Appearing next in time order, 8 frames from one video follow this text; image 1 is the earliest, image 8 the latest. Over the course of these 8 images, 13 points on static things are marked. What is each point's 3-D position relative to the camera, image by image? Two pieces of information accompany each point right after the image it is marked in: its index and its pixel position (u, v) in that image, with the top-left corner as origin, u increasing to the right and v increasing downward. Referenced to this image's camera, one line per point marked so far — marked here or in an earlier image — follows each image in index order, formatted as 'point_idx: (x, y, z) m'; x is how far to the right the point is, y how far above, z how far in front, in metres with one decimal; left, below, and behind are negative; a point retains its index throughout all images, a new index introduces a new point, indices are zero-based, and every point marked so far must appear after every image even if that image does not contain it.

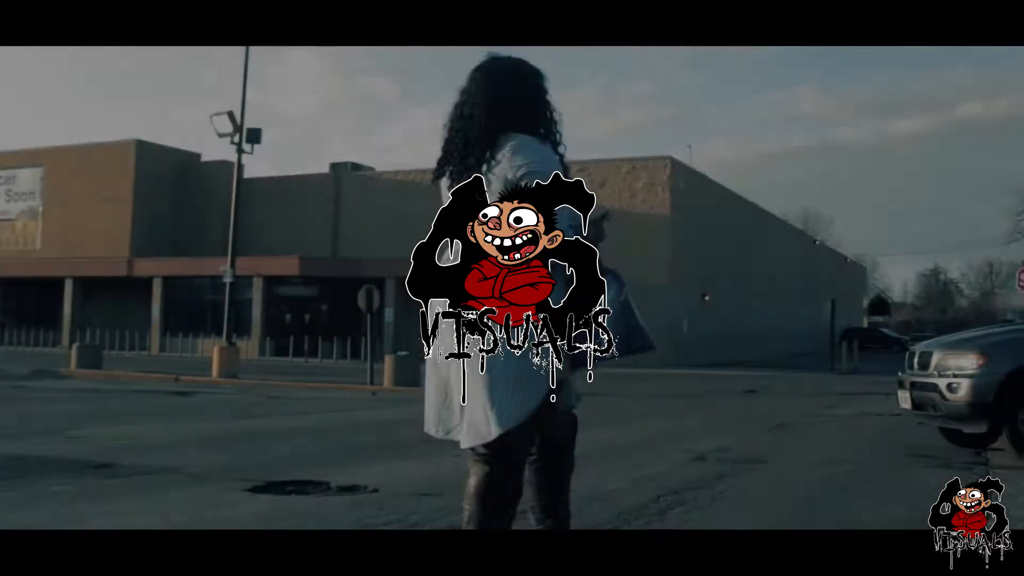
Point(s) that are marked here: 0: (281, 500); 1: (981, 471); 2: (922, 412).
0: (-1.2, -1.1, +6.5) m
1: (+2.9, -1.1, +8.0) m
2: (+2.9, -0.9, +9.0) m
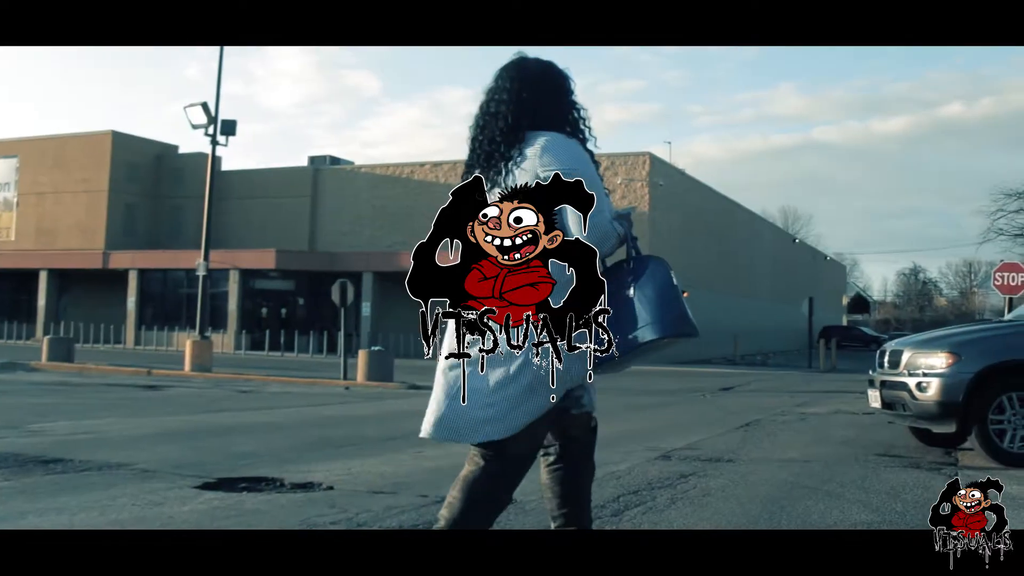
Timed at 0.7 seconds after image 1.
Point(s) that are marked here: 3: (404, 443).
0: (-1.4, -1.0, +6.4) m
1: (+2.7, -1.1, +7.9) m
2: (+2.6, -0.9, +8.9) m
3: (-0.9, -1.2, +10.0) m
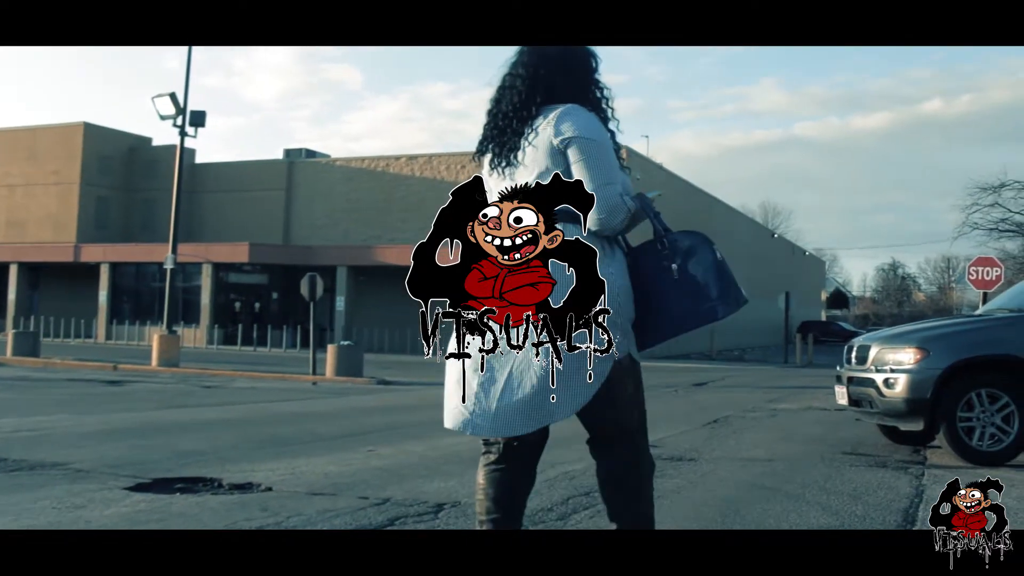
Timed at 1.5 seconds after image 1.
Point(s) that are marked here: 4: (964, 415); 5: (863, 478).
0: (-1.7, -1.0, +6.0) m
1: (+2.4, -1.1, +7.6) m
2: (+2.3, -0.8, +8.6) m
3: (-1.2, -1.2, +9.7) m
4: (+2.8, -0.8, +8.0) m
5: (+1.9, -1.0, +7.0) m
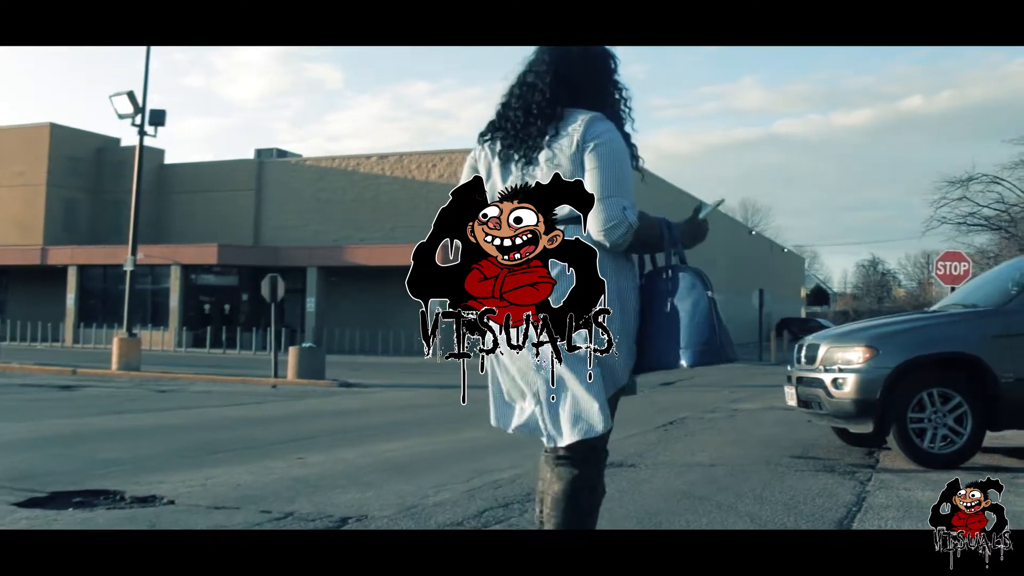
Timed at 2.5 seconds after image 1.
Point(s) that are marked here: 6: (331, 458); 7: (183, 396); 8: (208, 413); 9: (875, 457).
0: (-2.0, -1.0, +5.6) m
1: (+2.0, -1.1, +7.3) m
2: (+1.9, -0.8, +8.3) m
3: (-1.6, -1.2, +9.3) m
4: (+2.4, -0.8, +7.7) m
5: (+1.5, -1.0, +6.7) m
6: (-1.2, -1.1, +8.6) m
7: (-4.7, -1.5, +18.3) m
8: (-3.5, -1.4, +14.6) m
9: (+2.3, -1.1, +8.2) m
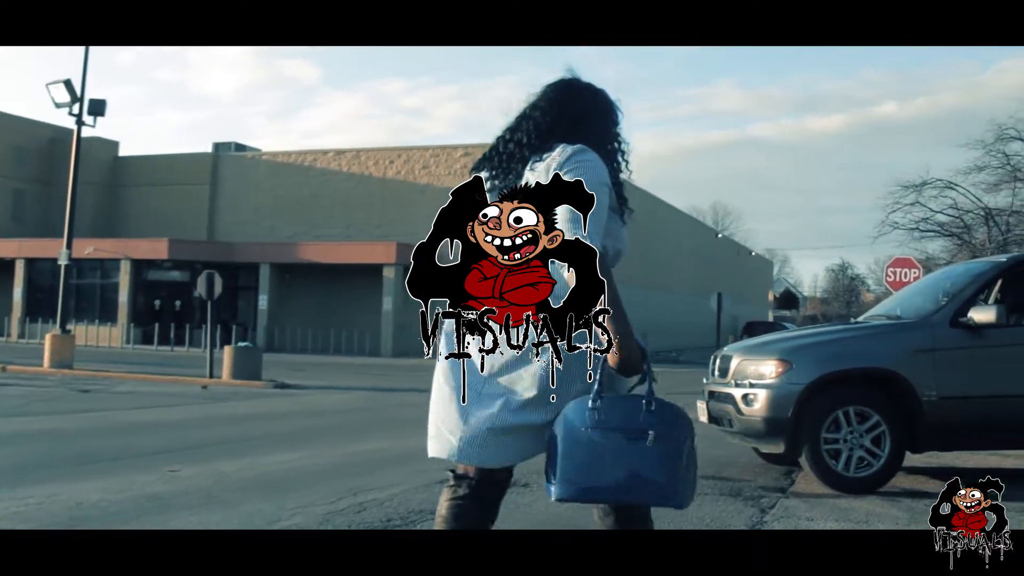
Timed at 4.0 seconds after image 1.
0: (-2.7, -1.0, +5.0) m
1: (+1.3, -1.1, +6.7) m
2: (+1.3, -0.8, +7.7) m
3: (-2.3, -1.2, +8.7) m
4: (+1.8, -0.8, +7.1) m
5: (+0.9, -1.1, +6.1) m
6: (-1.9, -1.1, +7.9) m
7: (-5.6, -1.5, +17.6) m
8: (-4.3, -1.4, +13.9) m
9: (+1.7, -1.1, +7.6) m
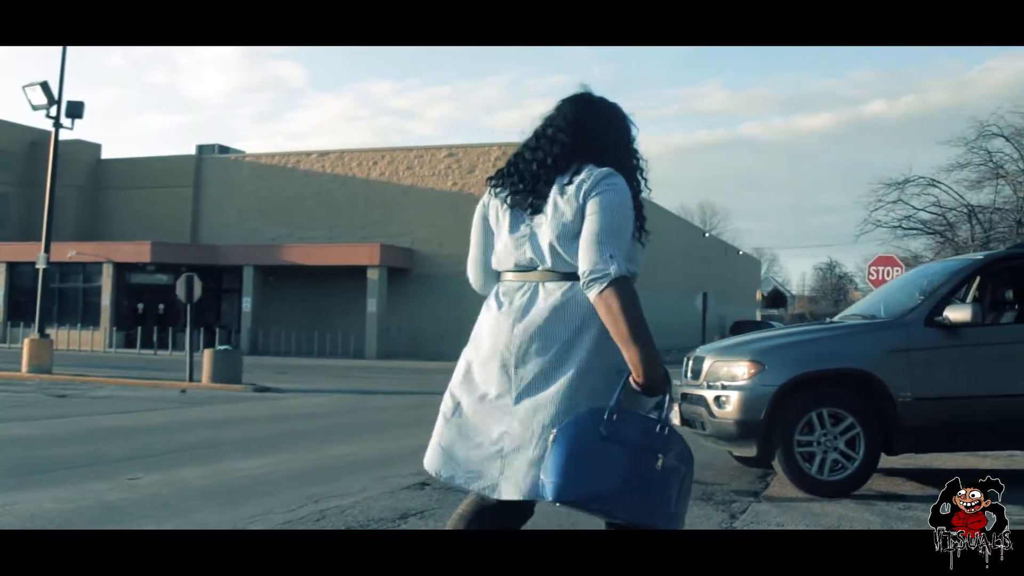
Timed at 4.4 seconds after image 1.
0: (-2.8, -1.0, +4.8) m
1: (+1.2, -1.1, +6.6) m
2: (+1.1, -0.8, +7.6) m
3: (-2.5, -1.2, +8.5) m
4: (+1.6, -0.8, +7.0) m
5: (+0.7, -1.1, +5.9) m
6: (-2.0, -1.1, +7.8) m
7: (-5.8, -1.5, +17.4) m
8: (-4.5, -1.4, +13.7) m
9: (+1.5, -1.1, +7.5) m
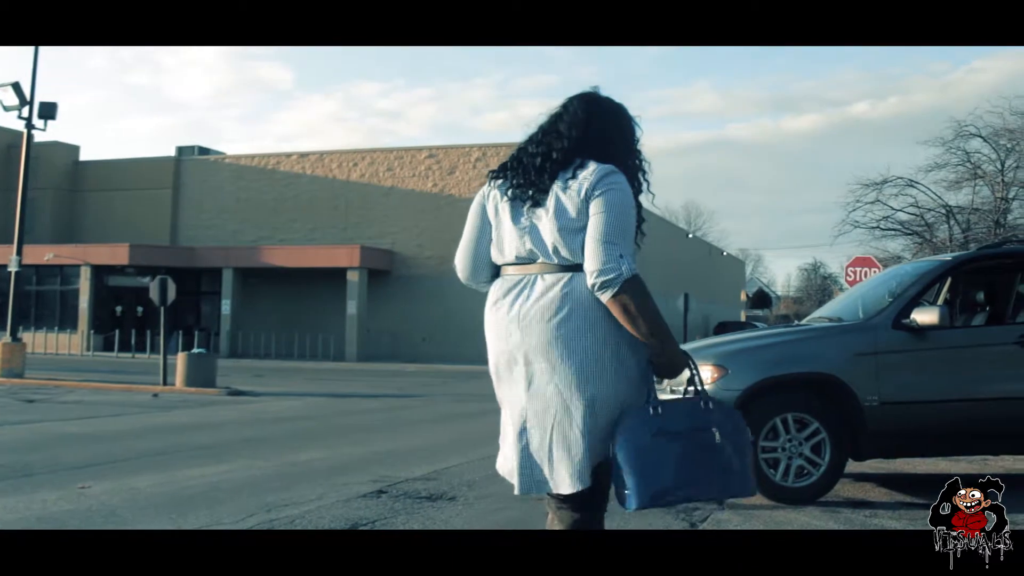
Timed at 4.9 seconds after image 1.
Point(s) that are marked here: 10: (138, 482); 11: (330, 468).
0: (-3.0, -1.0, +4.6) m
1: (+1.0, -1.1, +6.4) m
2: (+0.8, -0.8, +7.4) m
3: (-2.8, -1.2, +8.3) m
4: (+1.4, -0.8, +6.8) m
5: (+0.5, -1.1, +5.8) m
6: (-2.3, -1.2, +7.6) m
7: (-6.2, -1.6, +17.2) m
8: (-4.8, -1.5, +13.5) m
9: (+1.2, -1.1, +7.3) m
10: (-2.2, -1.2, +7.7) m
11: (-1.2, -1.2, +8.7) m
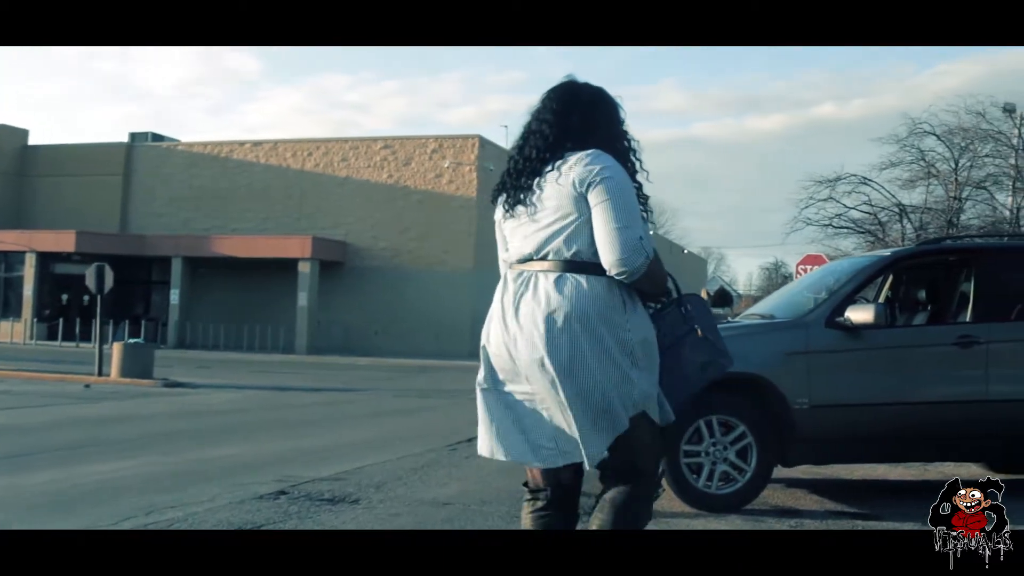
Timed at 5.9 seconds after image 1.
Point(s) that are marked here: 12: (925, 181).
0: (-3.4, -1.0, +4.1) m
1: (+0.5, -1.1, +6.0) m
2: (+0.4, -0.8, +7.0) m
3: (-3.3, -1.1, +7.8) m
4: (+0.9, -0.8, +6.4) m
5: (+0.1, -1.0, +5.3) m
6: (-2.8, -1.1, +7.1) m
7: (-6.9, -1.4, +16.6) m
8: (-5.4, -1.3, +12.9) m
9: (+0.8, -1.1, +6.9) m
10: (-2.7, -1.1, +7.2) m
11: (-1.8, -1.1, +8.2) m
12: (+5.8, +1.5, +18.1) m
